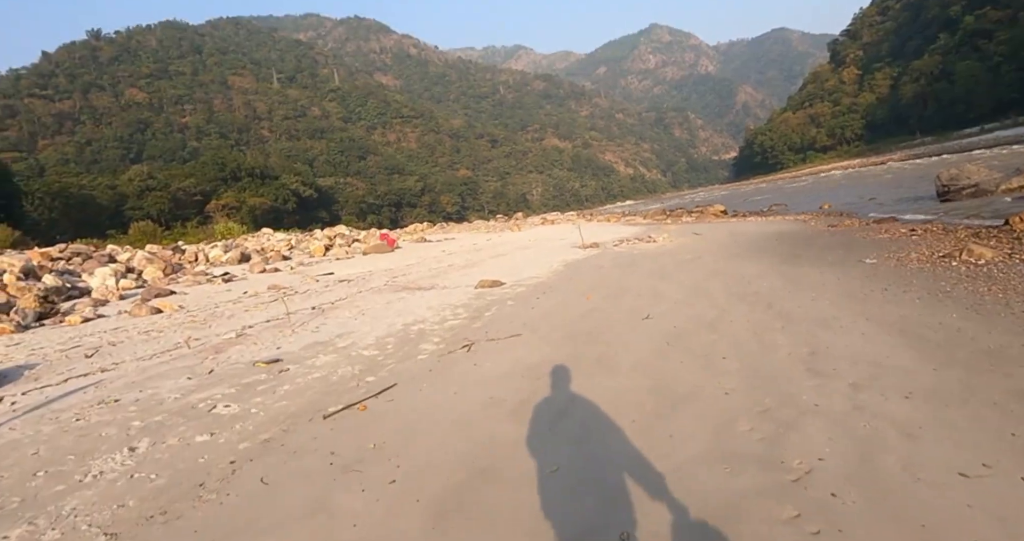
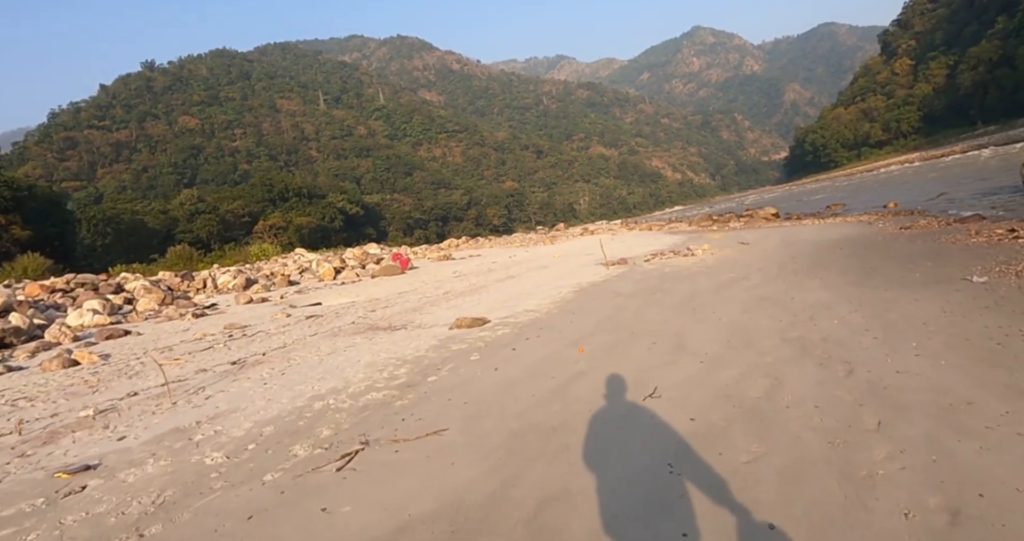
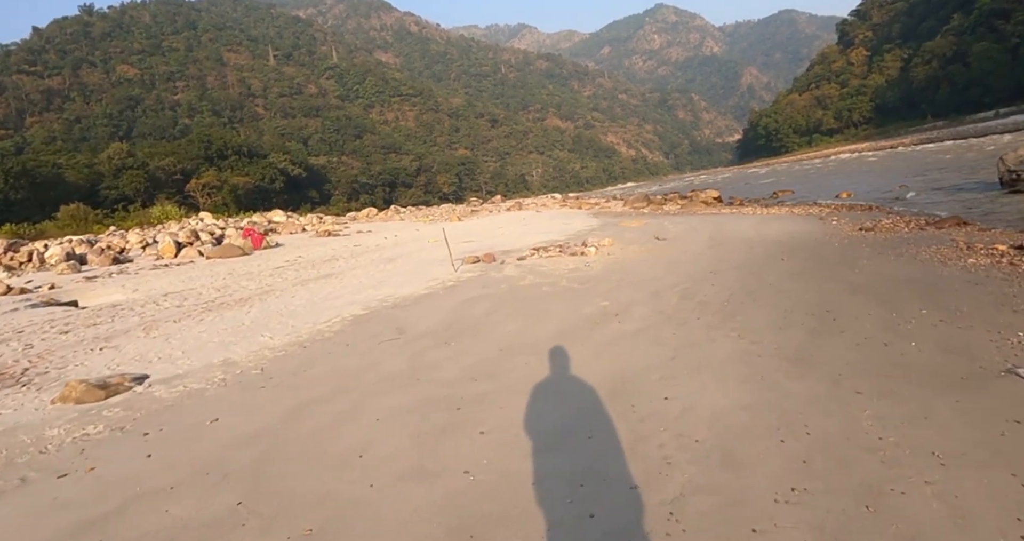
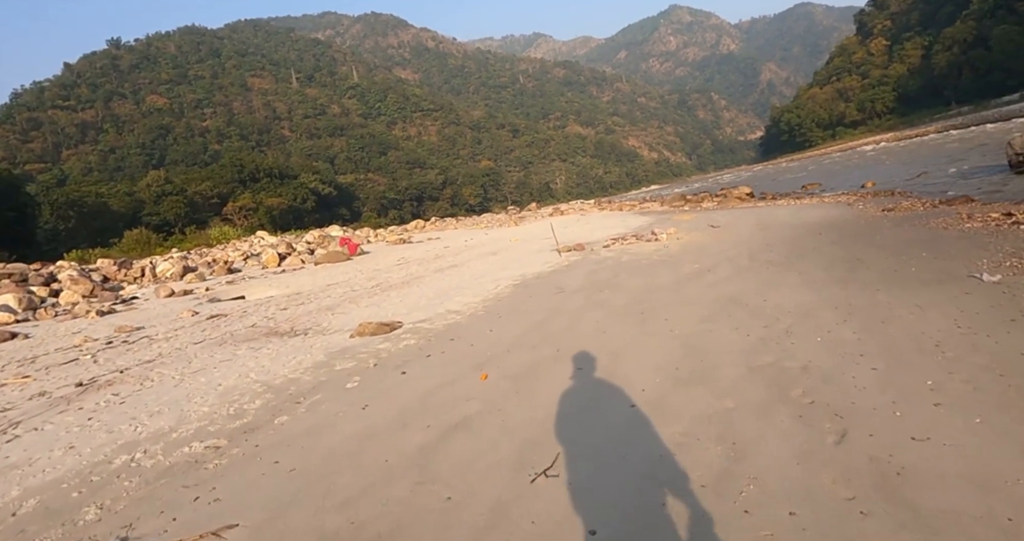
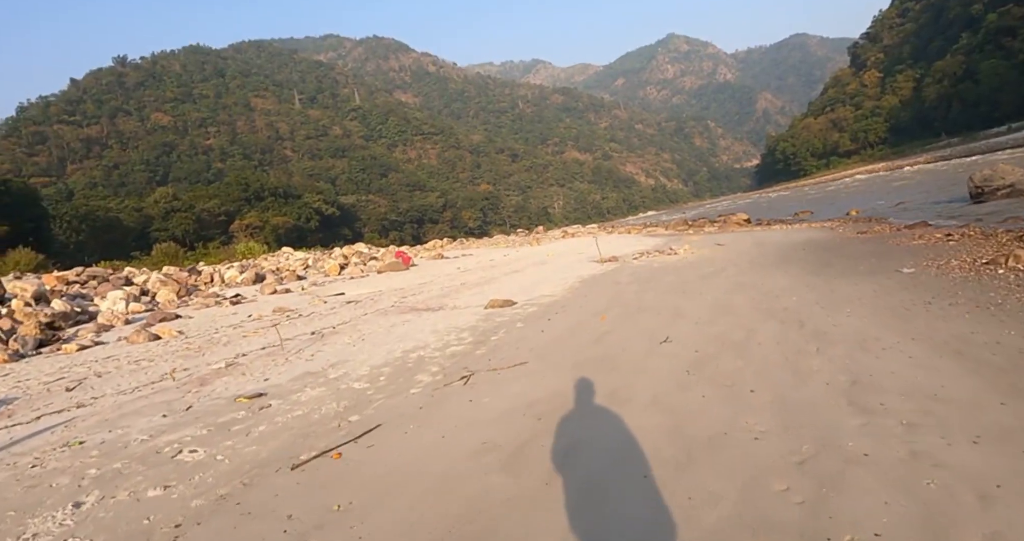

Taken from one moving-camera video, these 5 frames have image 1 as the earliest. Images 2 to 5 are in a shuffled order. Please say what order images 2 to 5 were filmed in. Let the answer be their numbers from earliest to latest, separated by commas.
5, 2, 4, 3
